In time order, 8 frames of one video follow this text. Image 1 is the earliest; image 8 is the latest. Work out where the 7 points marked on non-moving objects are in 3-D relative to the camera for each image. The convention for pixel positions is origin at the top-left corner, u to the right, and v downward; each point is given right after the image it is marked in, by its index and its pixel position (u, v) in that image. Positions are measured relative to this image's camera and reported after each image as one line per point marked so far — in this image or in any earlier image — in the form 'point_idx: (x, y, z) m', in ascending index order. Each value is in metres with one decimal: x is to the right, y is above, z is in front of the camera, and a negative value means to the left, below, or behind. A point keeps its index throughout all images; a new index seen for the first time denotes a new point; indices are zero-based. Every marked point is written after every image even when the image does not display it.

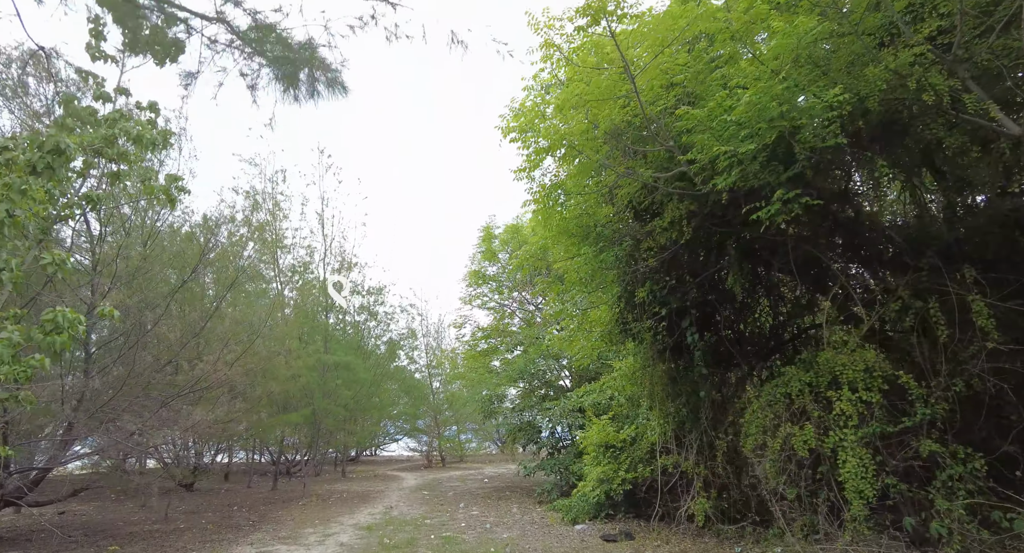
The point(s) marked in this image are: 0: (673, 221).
0: (+1.7, +0.6, +5.9) m
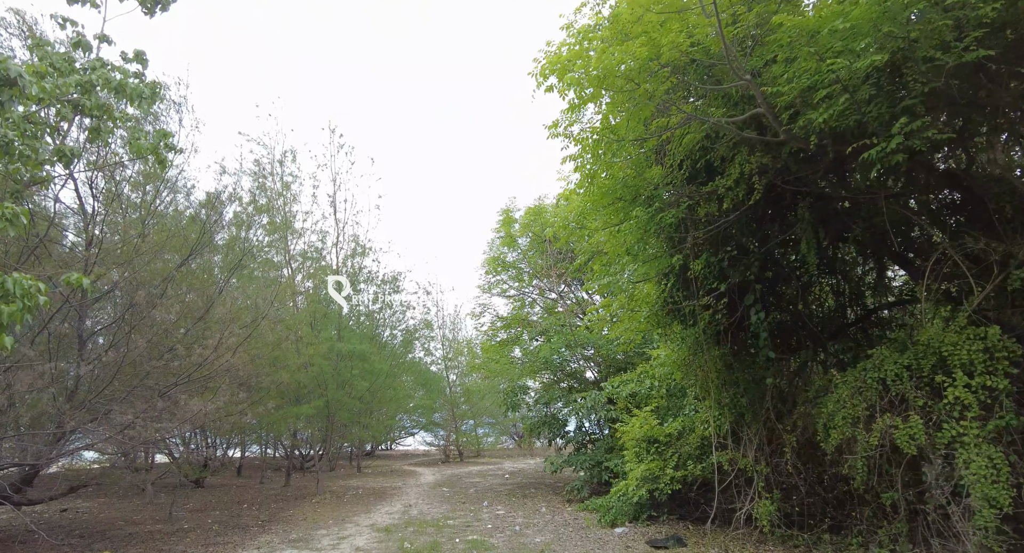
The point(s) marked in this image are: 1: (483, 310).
0: (+2.0, +0.9, +5.0) m
1: (-0.9, -1.1, +17.0) m
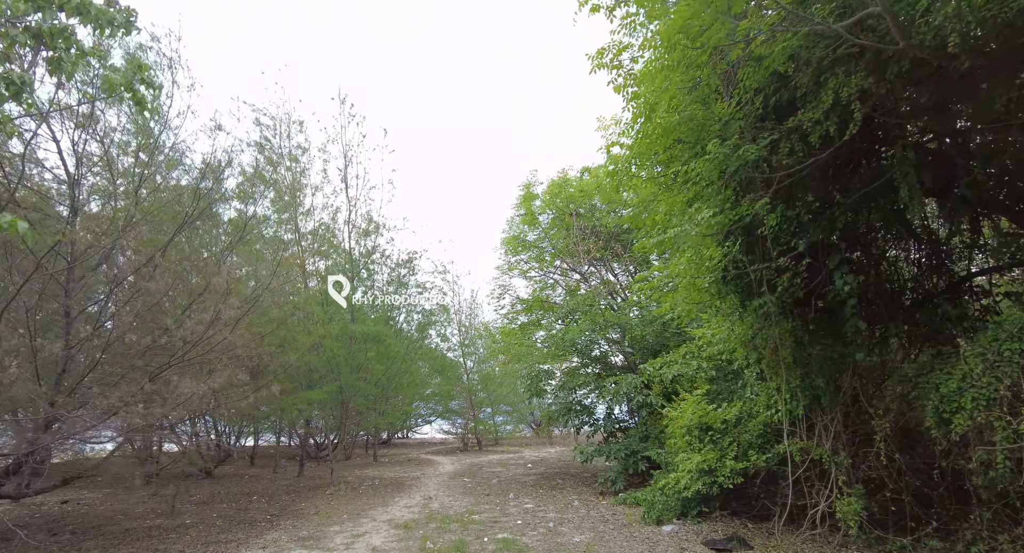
0: (+2.3, +1.3, +4.1) m
1: (-0.2, -0.5, +16.2) m
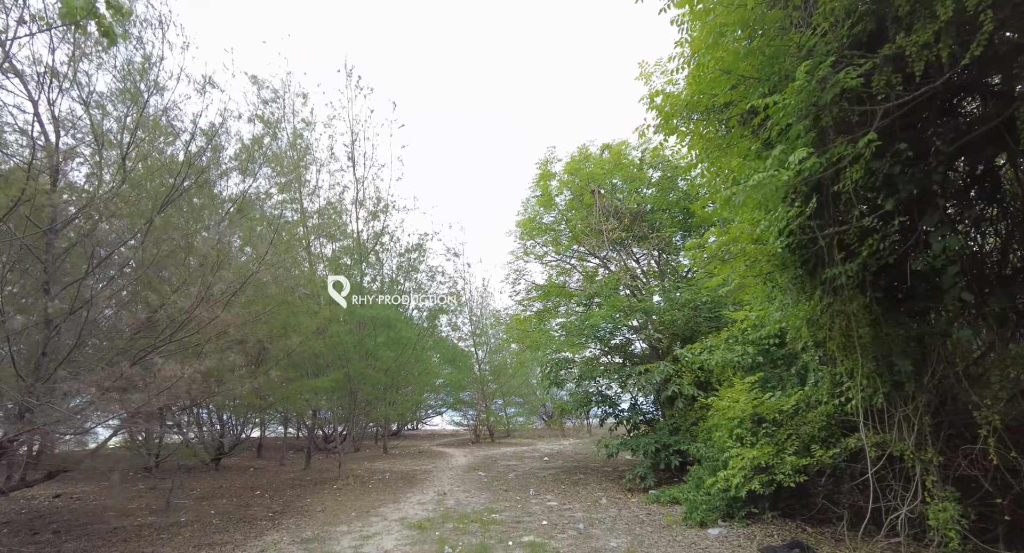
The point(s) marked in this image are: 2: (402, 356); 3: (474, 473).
0: (+2.6, +1.5, +3.3) m
1: (+0.2, -0.1, +15.5) m
2: (-2.3, -1.6, +11.5) m
3: (-0.8, -4.1, +11.8) m
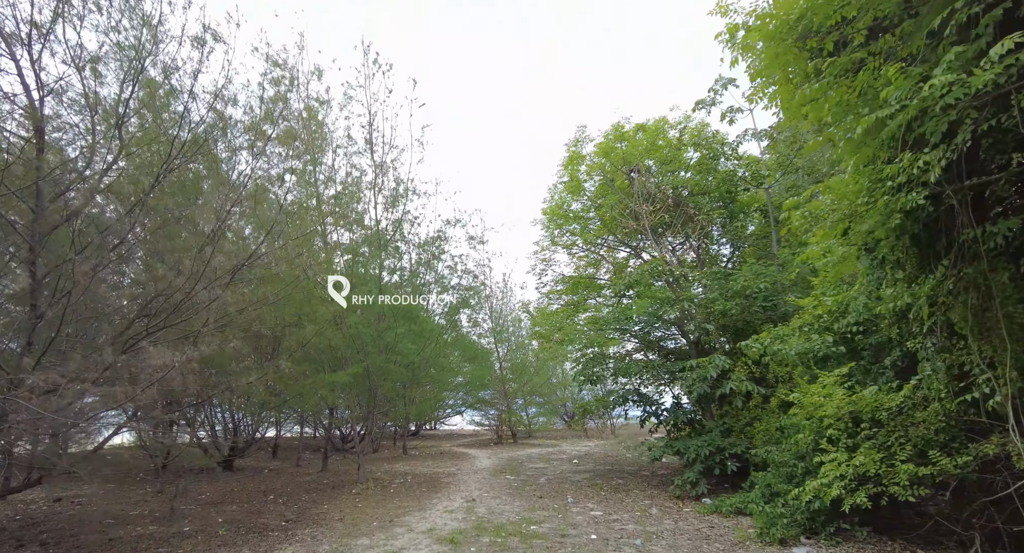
0: (+2.9, +1.8, +2.4) m
1: (+0.8, +0.1, +14.6) m
2: (-1.7, -1.4, +10.8) m
3: (-0.2, -3.9, +11.0) m
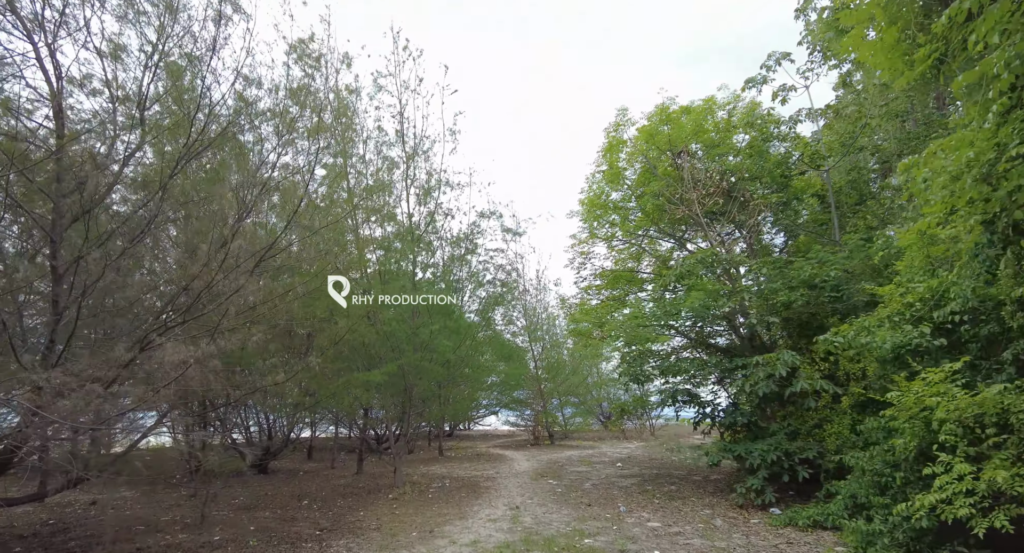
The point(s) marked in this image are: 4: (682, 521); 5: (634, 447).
0: (+3.2, +1.9, +1.7) m
1: (+1.8, +0.3, +14.0) m
2: (-0.9, -1.3, +10.3) m
3: (+0.6, -3.8, +10.5) m
4: (+2.0, -2.9, +6.6) m
5: (+4.2, -5.8, +19.1) m
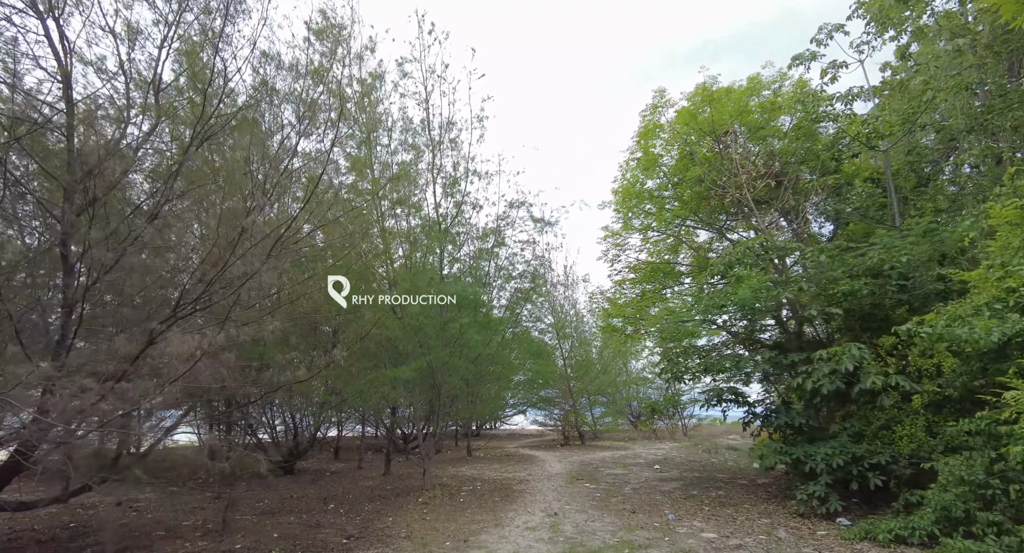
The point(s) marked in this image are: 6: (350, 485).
0: (+3.4, +2.1, +1.0) m
1: (+2.5, +0.4, +13.4) m
2: (-0.4, -1.2, +9.8) m
3: (+1.2, -3.7, +9.9) m
4: (+2.5, -2.7, +6.0) m
5: (+5.1, -5.6, +18.4) m
6: (-2.9, -3.6, +9.7) m
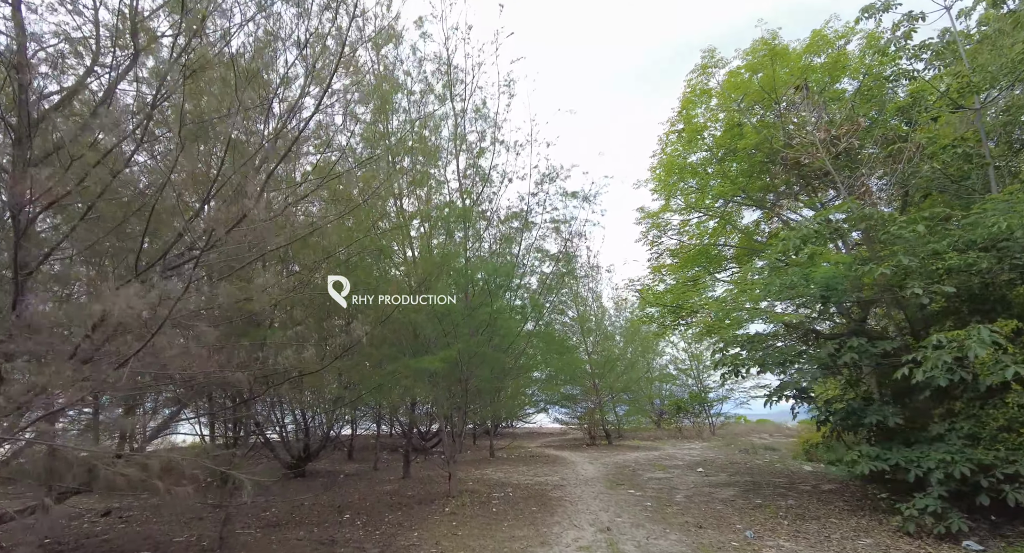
0: (+3.7, +2.3, -0.1) m
1: (+3.1, +0.8, +12.3) m
2: (+0.2, -0.9, +8.7) m
3: (+1.7, -3.4, +8.8) m
4: (+2.9, -2.4, +4.9) m
5: (+5.9, -5.3, +17.3) m
6: (-2.3, -3.3, +8.7) m
